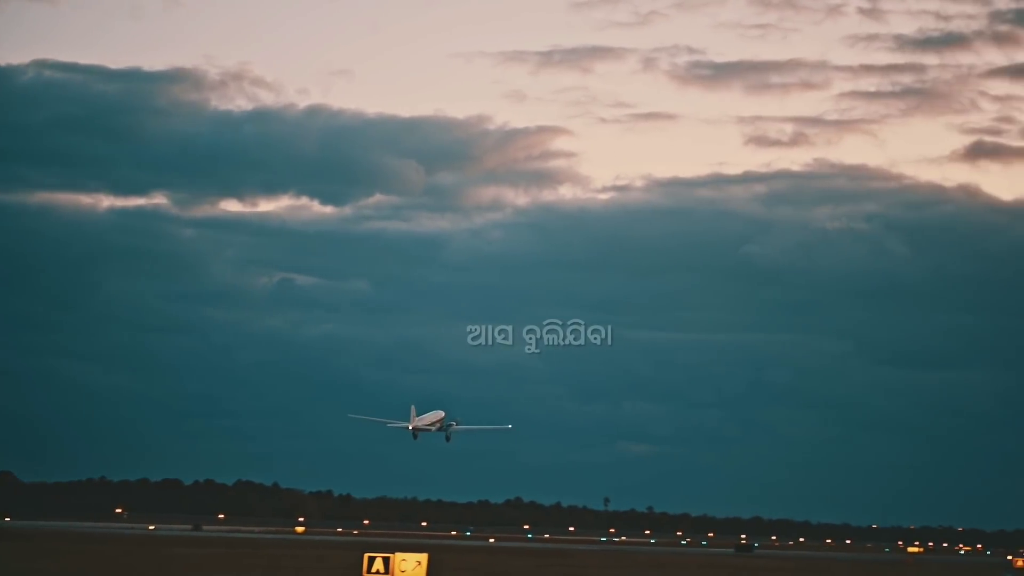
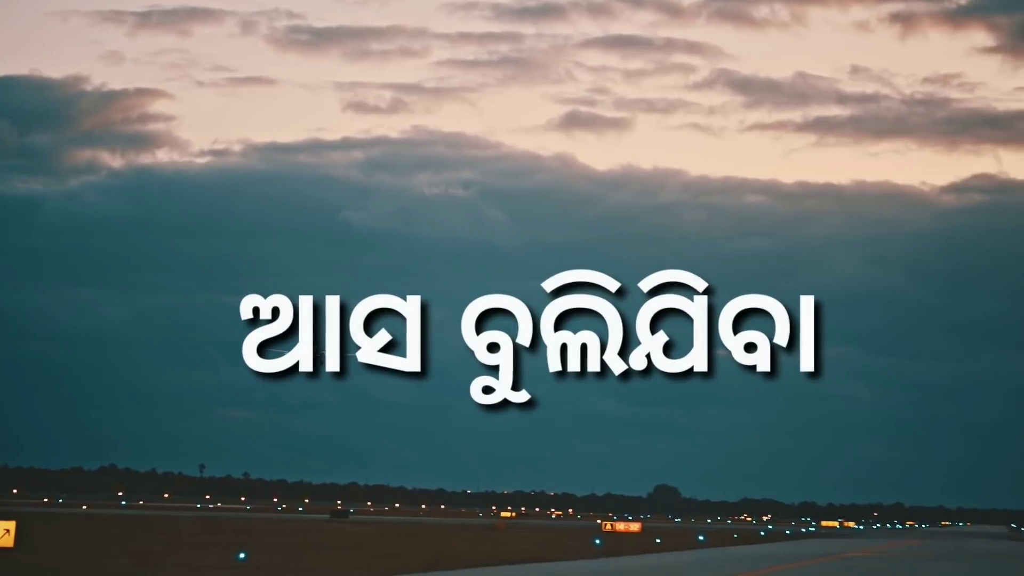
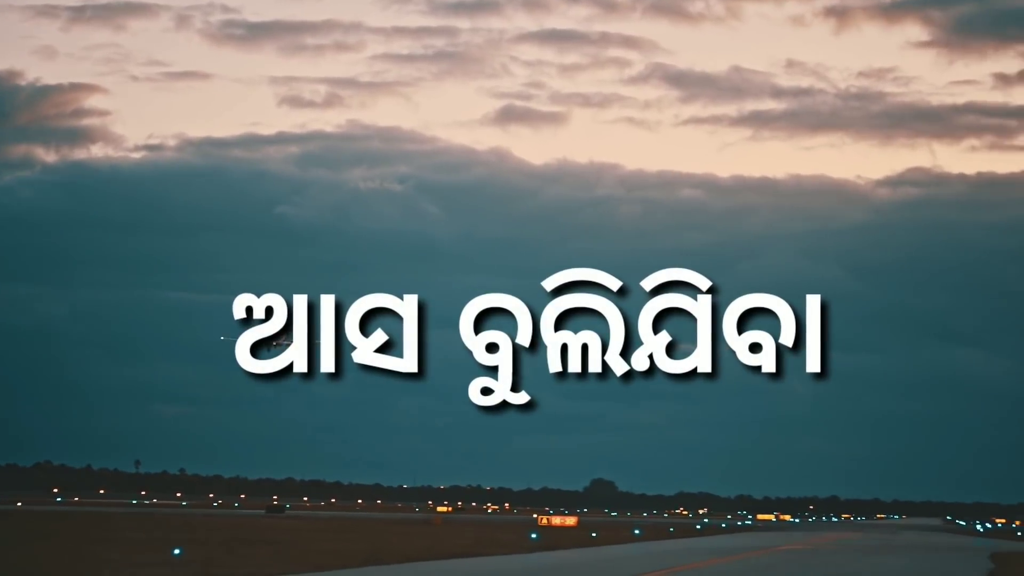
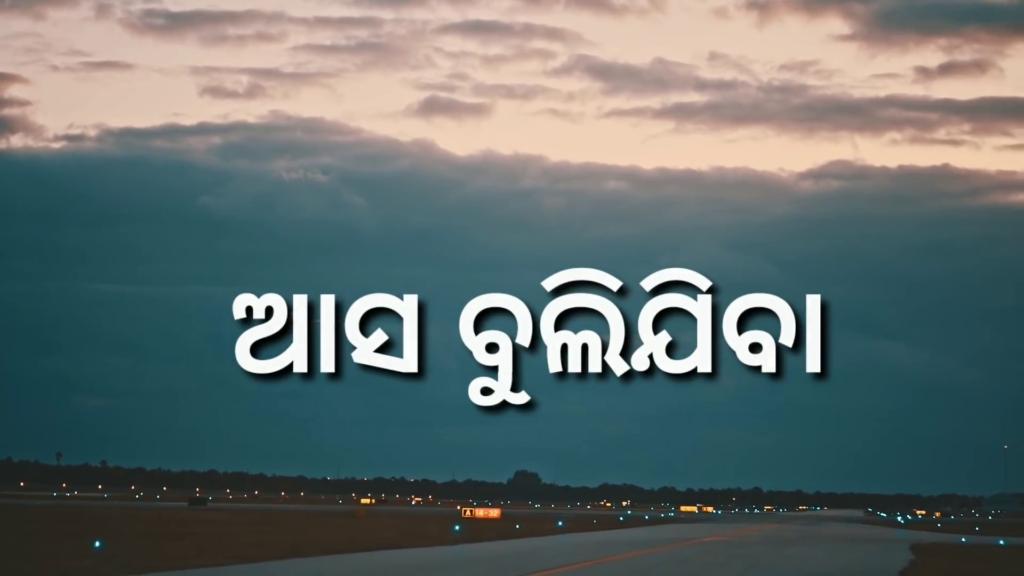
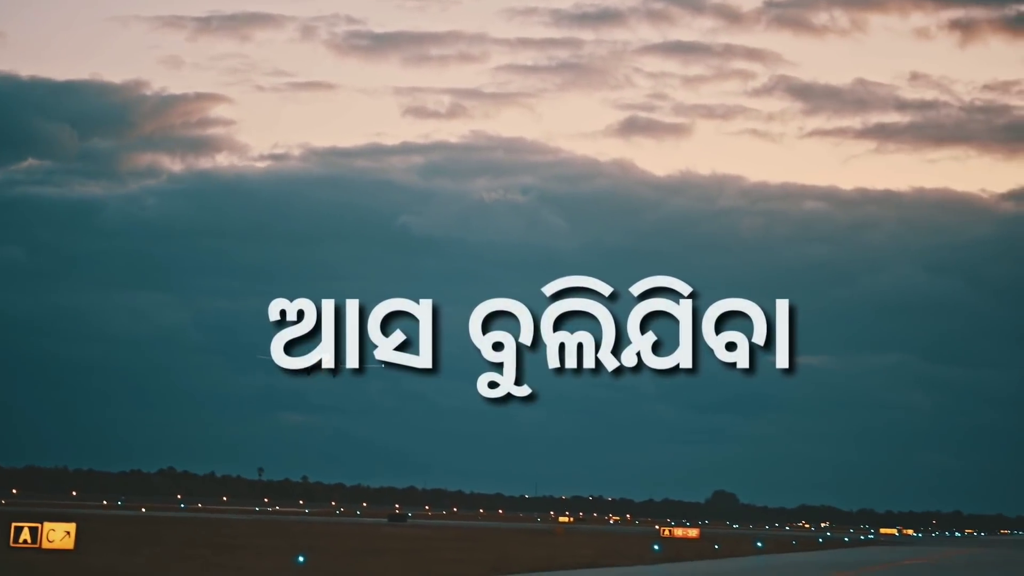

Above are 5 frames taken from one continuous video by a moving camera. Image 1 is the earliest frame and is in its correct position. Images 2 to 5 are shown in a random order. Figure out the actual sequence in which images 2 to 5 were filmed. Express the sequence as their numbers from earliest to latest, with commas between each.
5, 2, 3, 4
